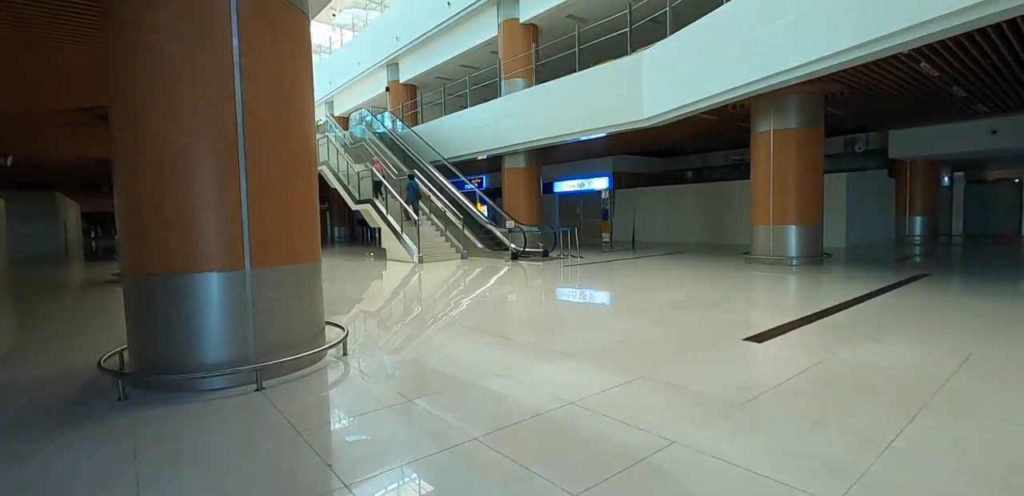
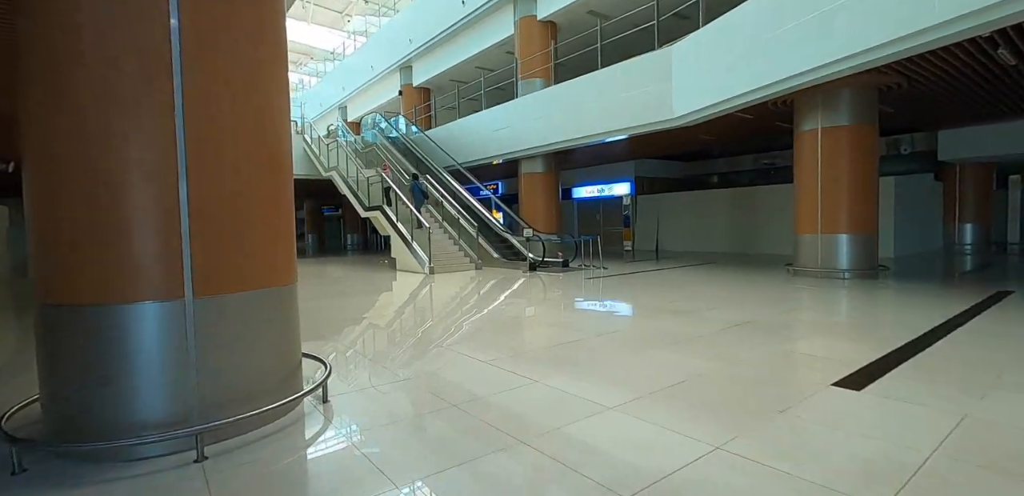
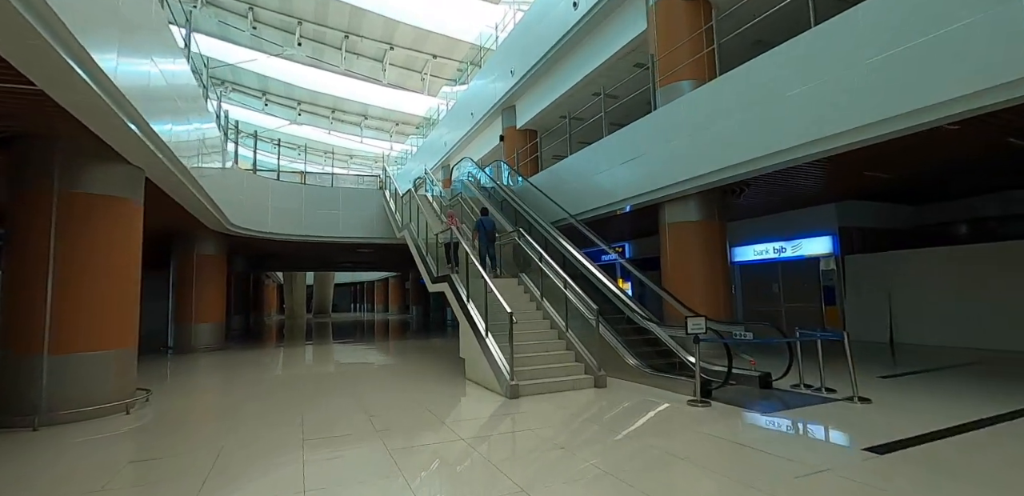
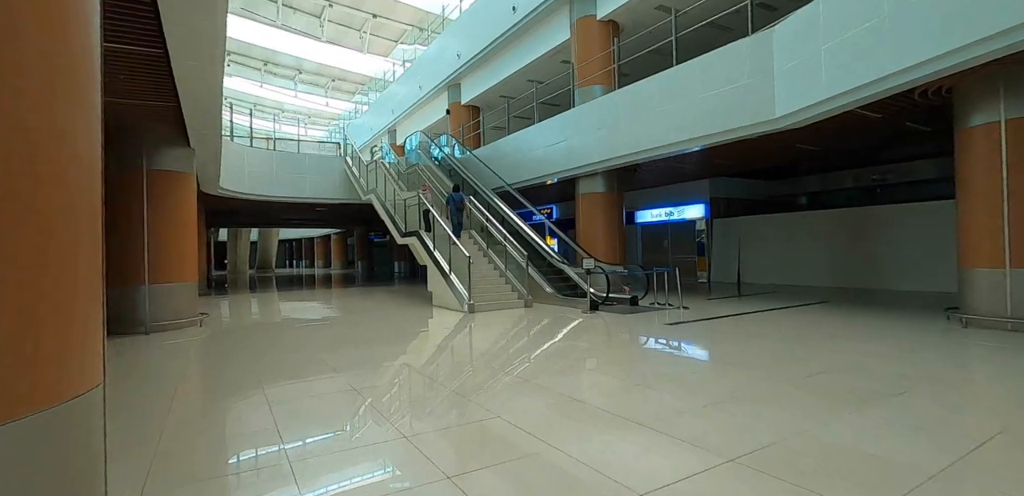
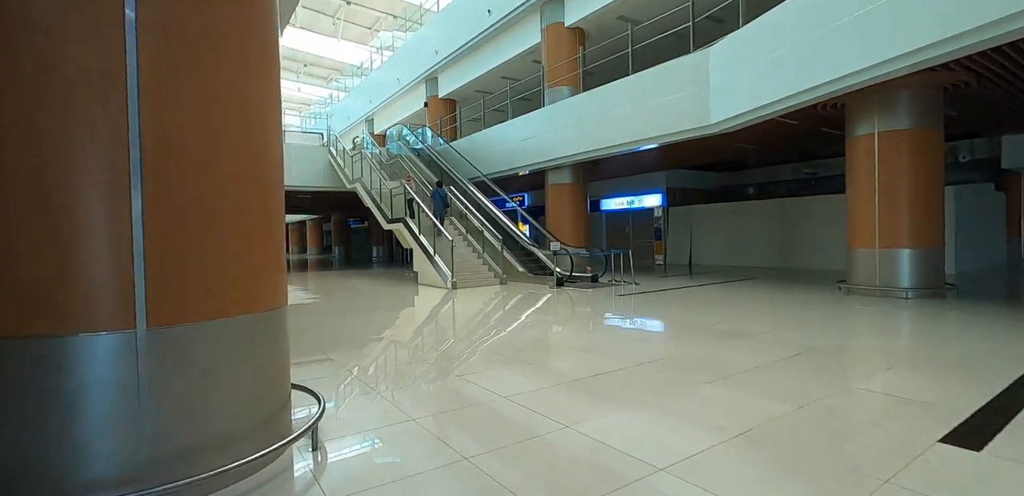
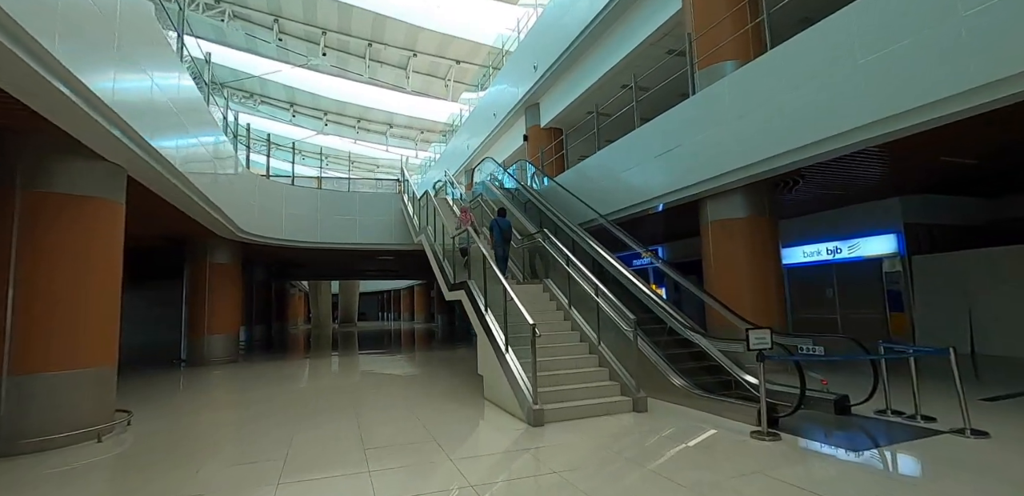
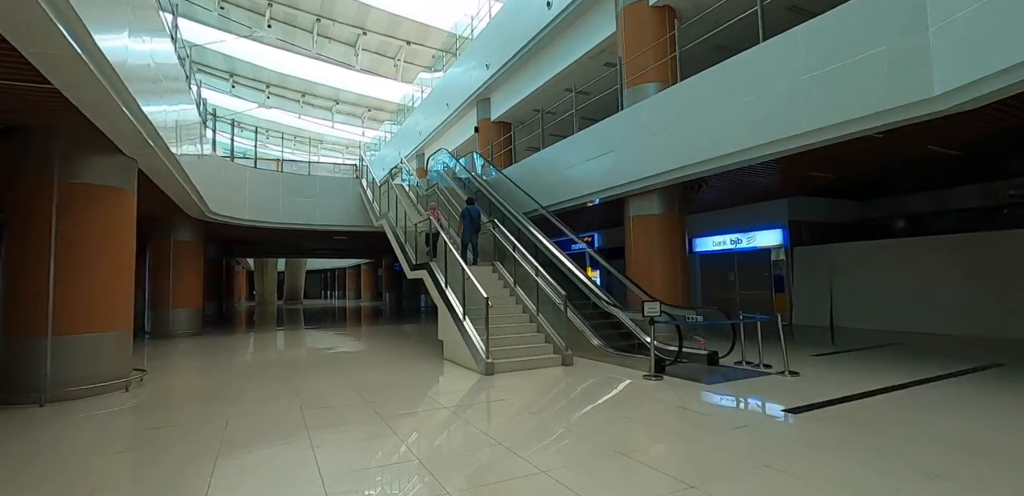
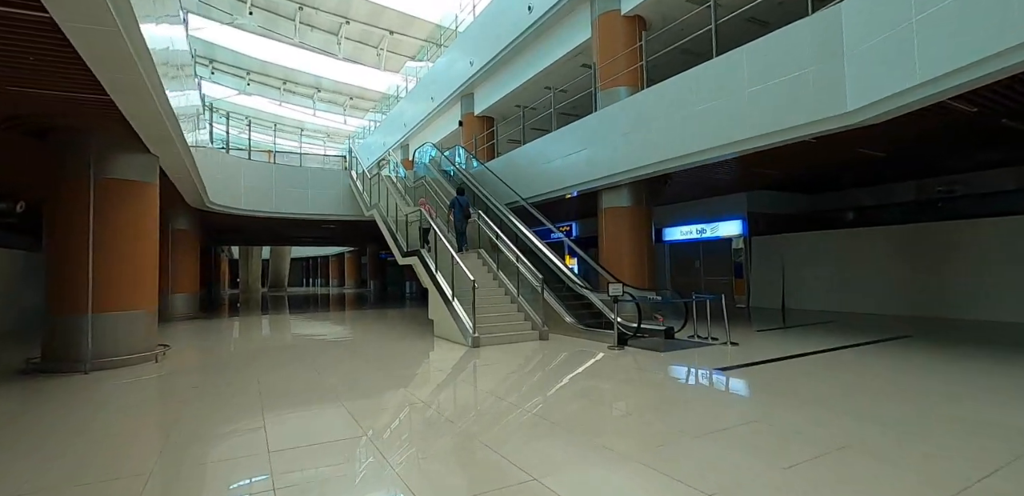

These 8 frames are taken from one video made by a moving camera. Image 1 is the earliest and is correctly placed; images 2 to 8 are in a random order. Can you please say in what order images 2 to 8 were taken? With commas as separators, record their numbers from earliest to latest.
2, 5, 4, 8, 7, 3, 6
